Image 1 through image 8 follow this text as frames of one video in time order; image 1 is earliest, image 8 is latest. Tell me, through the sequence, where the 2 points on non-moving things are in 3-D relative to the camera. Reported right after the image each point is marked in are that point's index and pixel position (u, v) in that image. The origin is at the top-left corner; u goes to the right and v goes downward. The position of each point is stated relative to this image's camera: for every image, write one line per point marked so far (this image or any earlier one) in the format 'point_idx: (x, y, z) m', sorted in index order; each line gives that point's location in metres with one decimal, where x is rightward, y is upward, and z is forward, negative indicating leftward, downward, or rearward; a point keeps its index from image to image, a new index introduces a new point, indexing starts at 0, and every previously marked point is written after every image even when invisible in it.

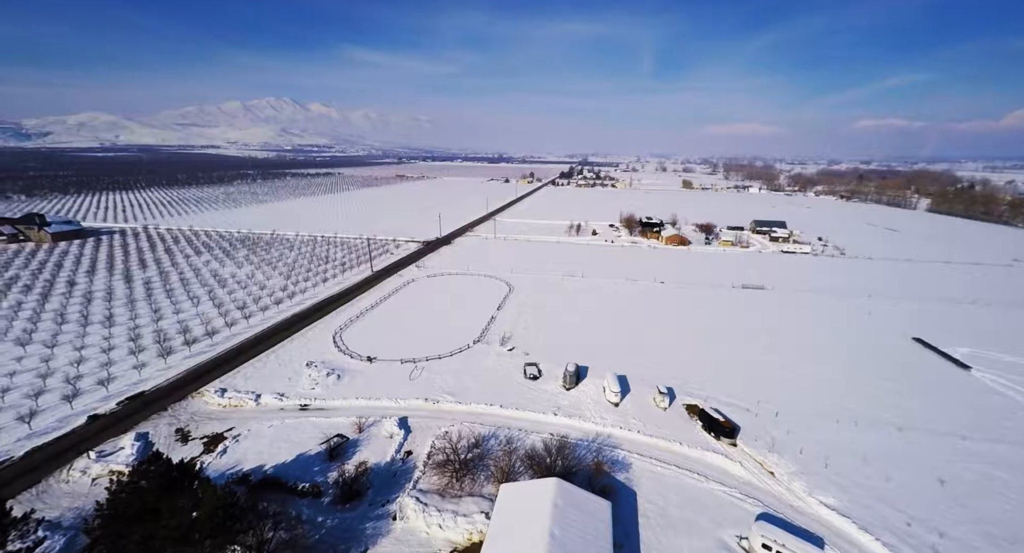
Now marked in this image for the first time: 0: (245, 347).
0: (-10.5, -2.7, +18.2) m
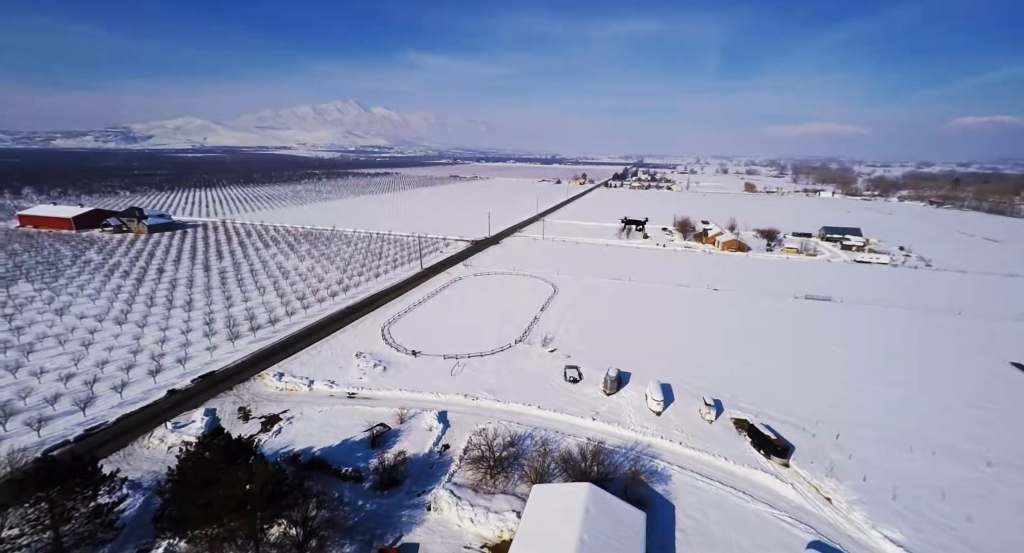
0: (-8.8, -2.4, +19.7) m
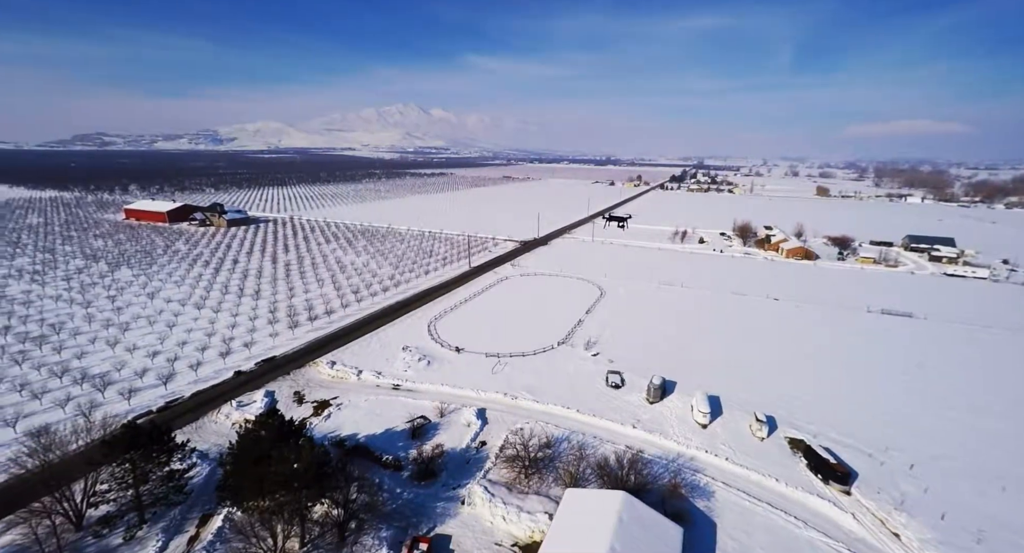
0: (-7.0, -2.2, +20.9) m
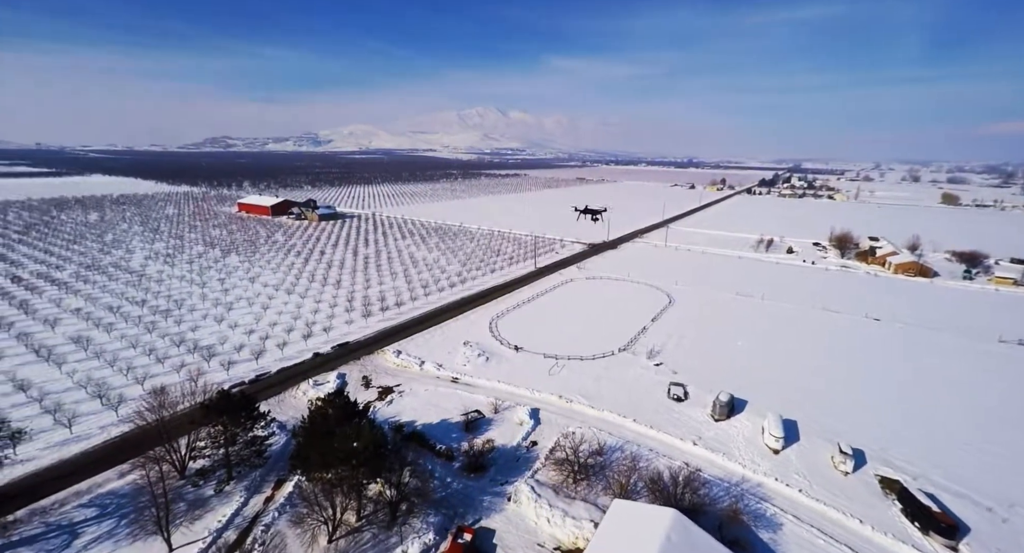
0: (-4.1, -1.9, +22.1) m
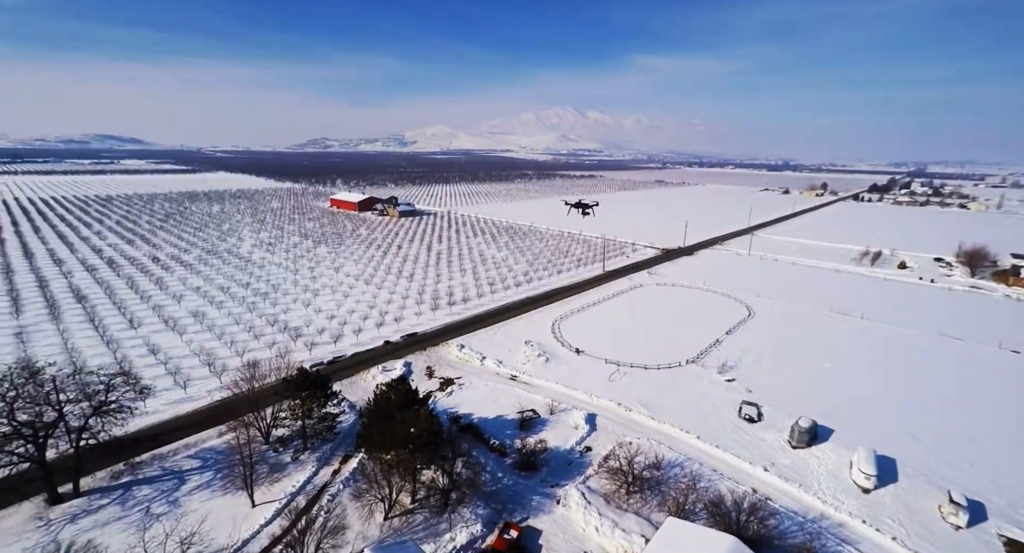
0: (-1.1, -1.8, +22.6) m
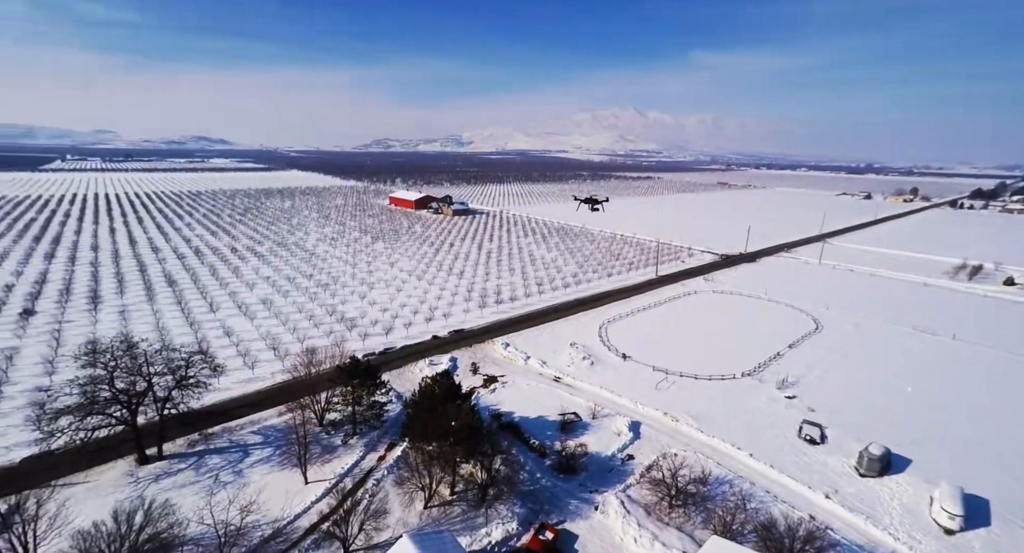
0: (+1.2, -1.8, +22.6) m
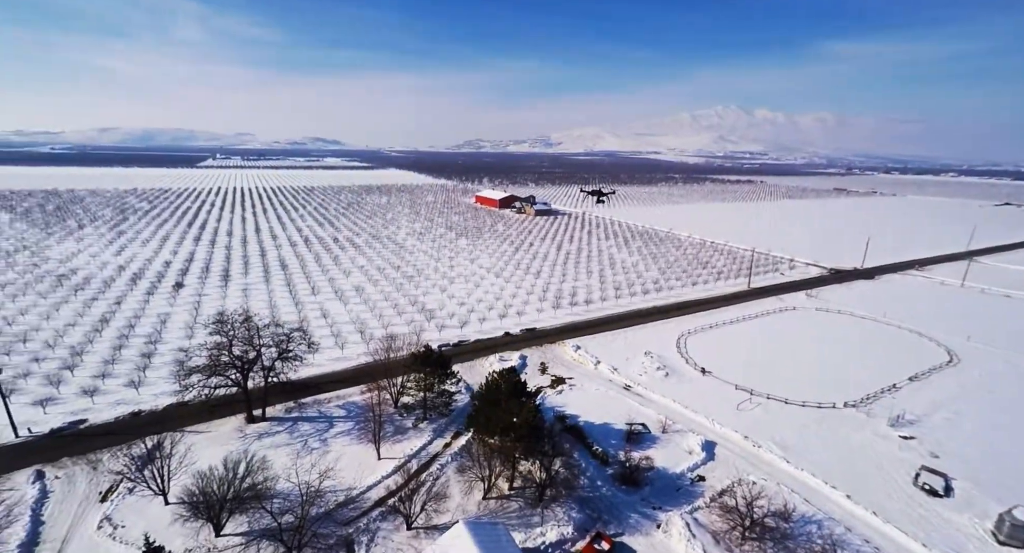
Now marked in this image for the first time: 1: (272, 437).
0: (+4.9, -2.0, +22.0) m
1: (-7.9, -5.3, +16.1) m
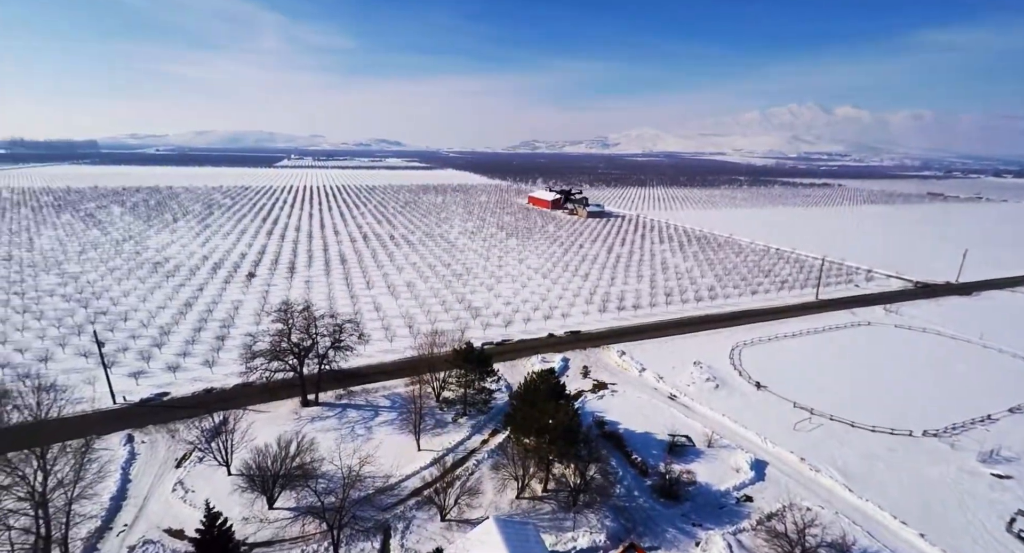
0: (+7.0, -2.3, +21.0) m
1: (-6.6, -5.0, +17.0) m
